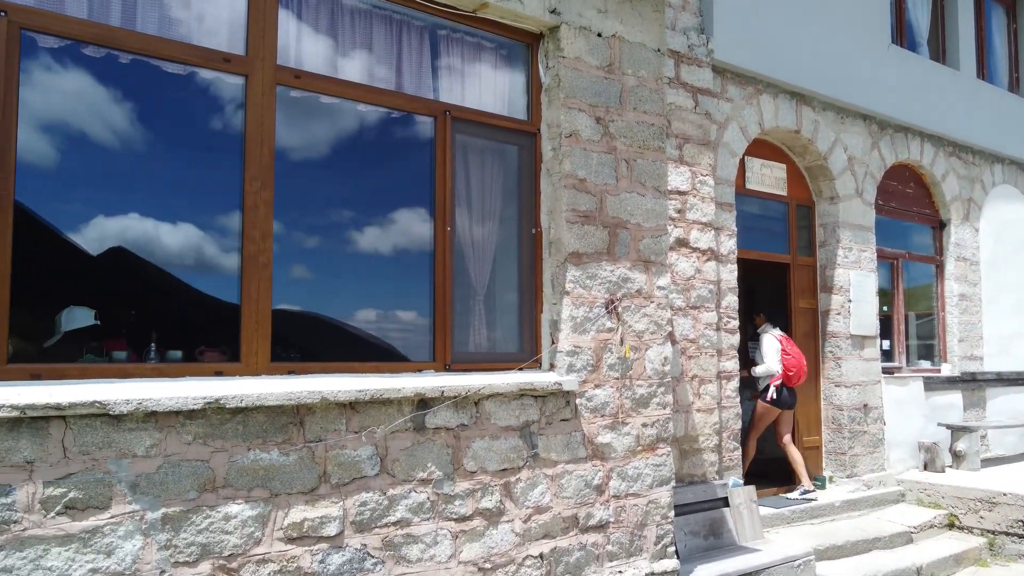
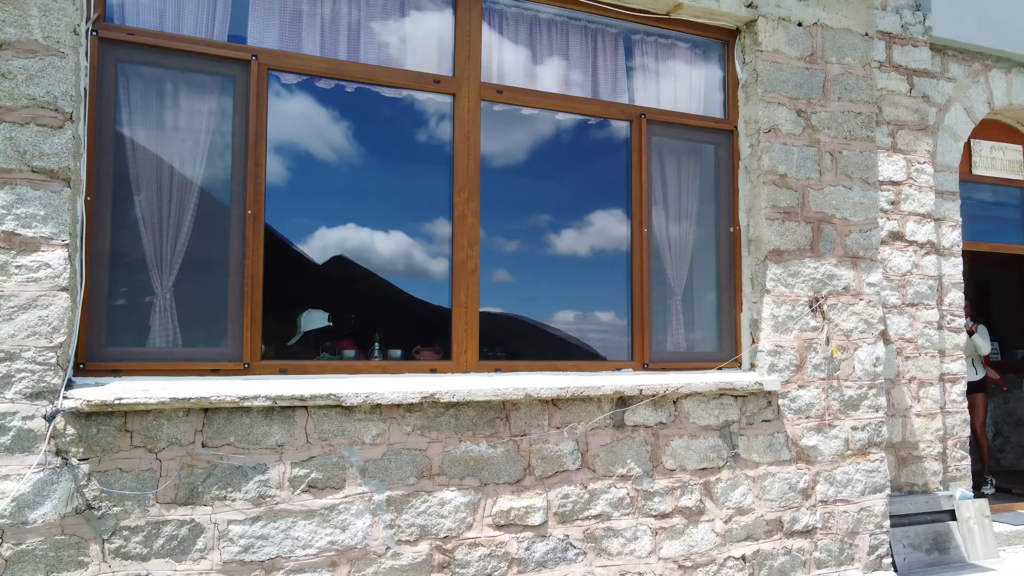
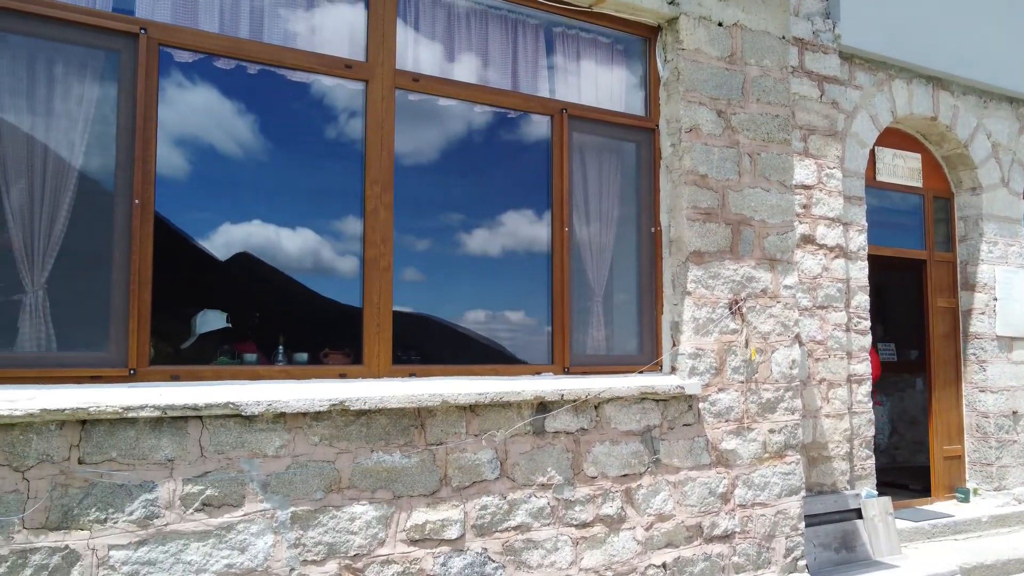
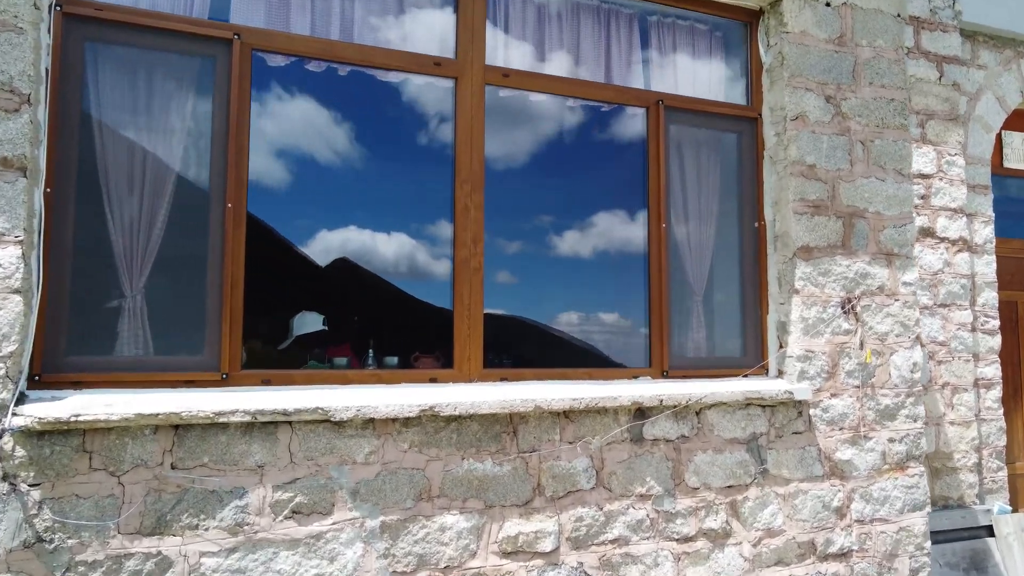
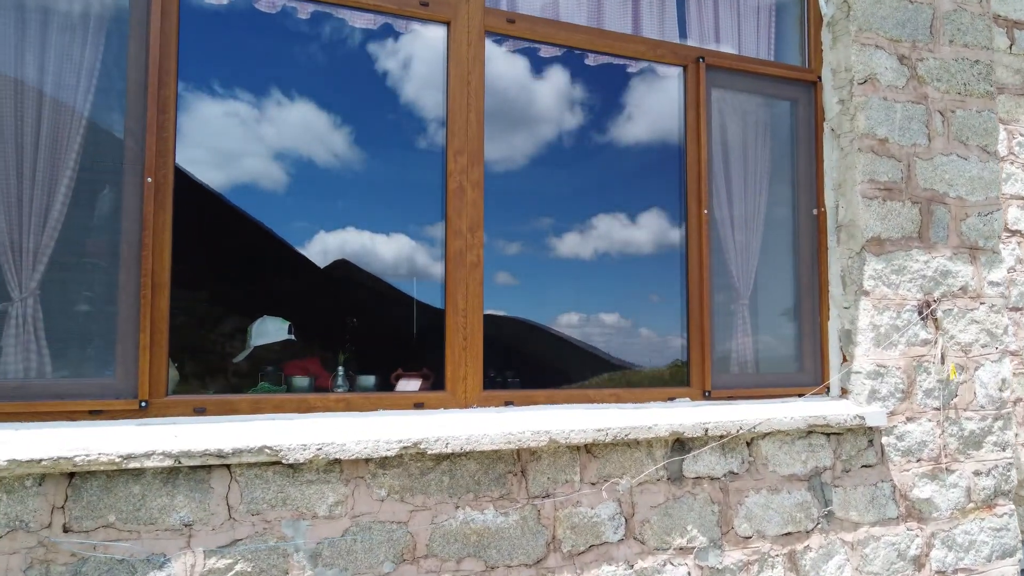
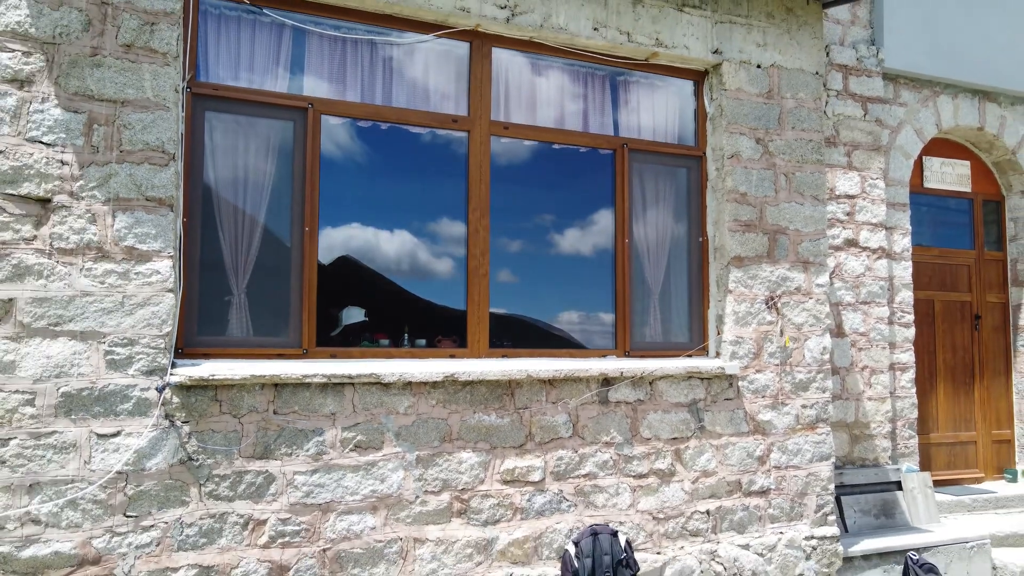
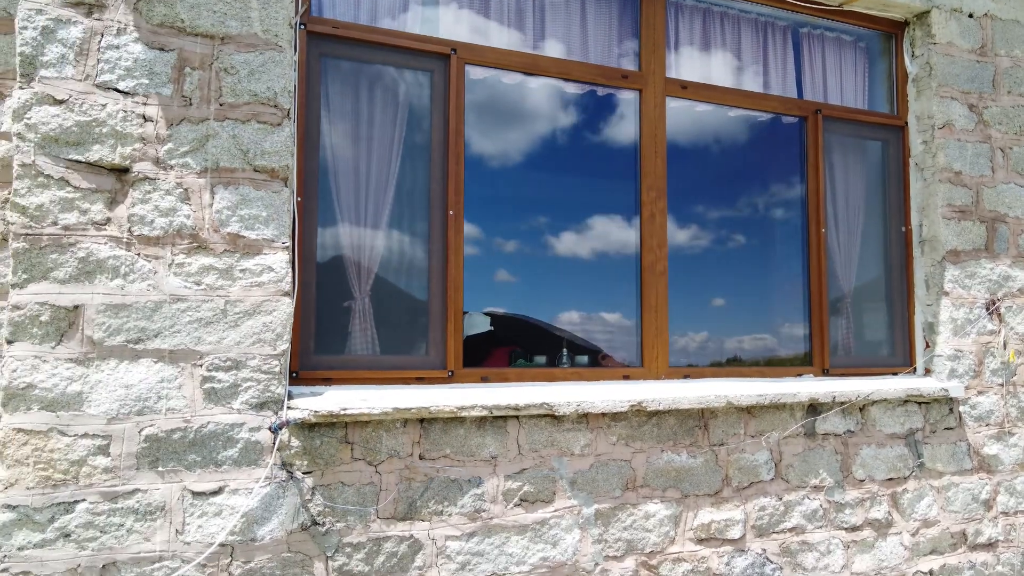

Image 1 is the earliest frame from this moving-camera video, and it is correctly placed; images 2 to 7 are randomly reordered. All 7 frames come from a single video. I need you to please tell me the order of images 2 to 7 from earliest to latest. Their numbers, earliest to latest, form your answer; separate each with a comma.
3, 2, 6, 4, 5, 7
